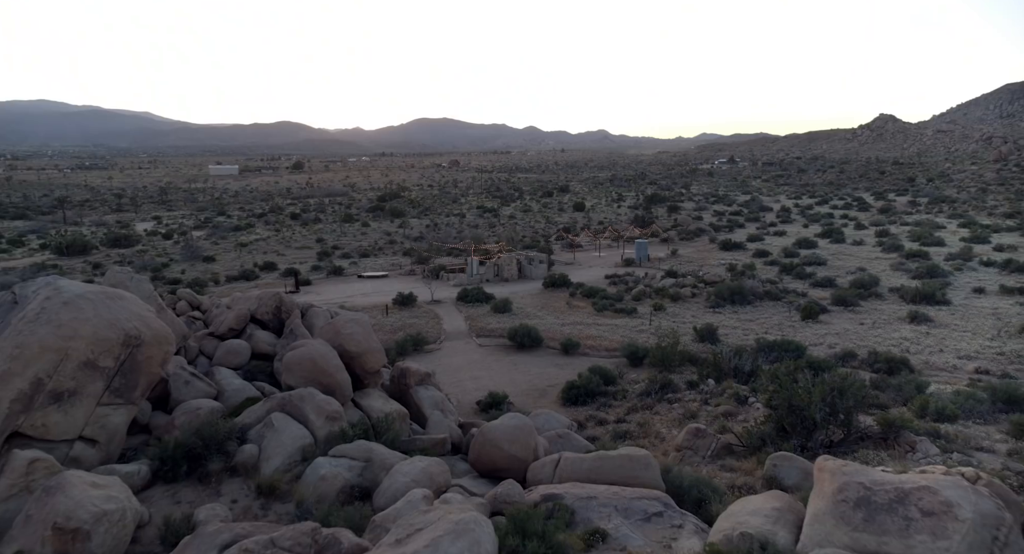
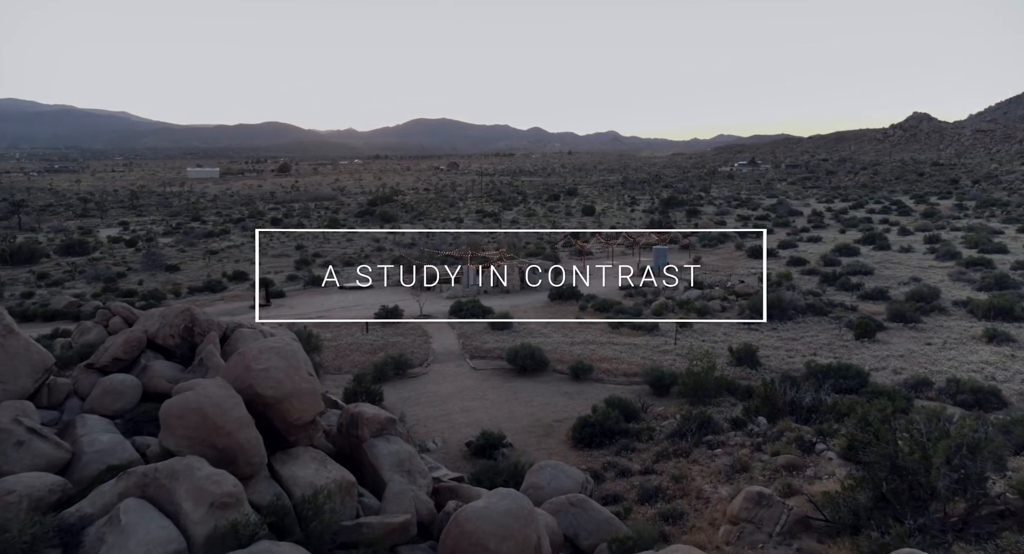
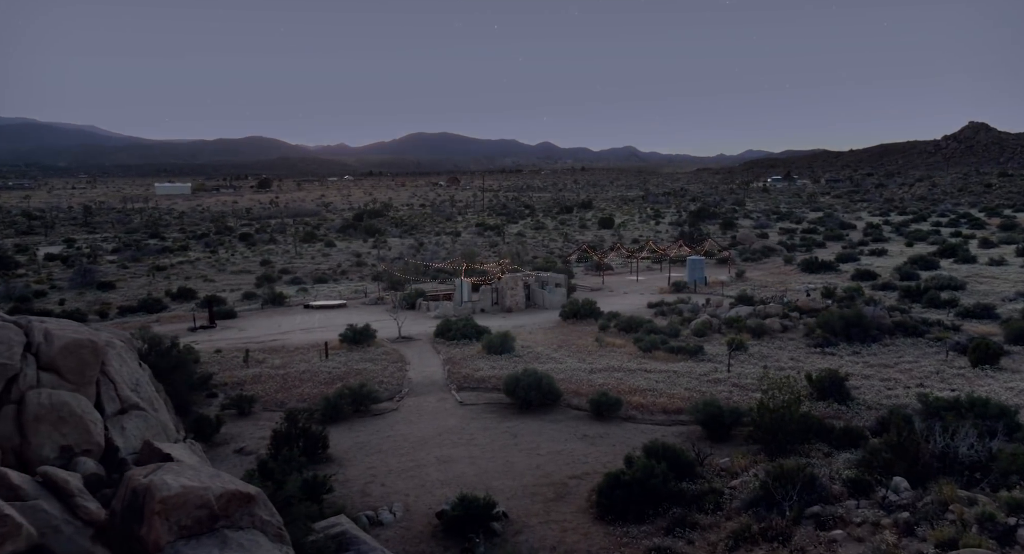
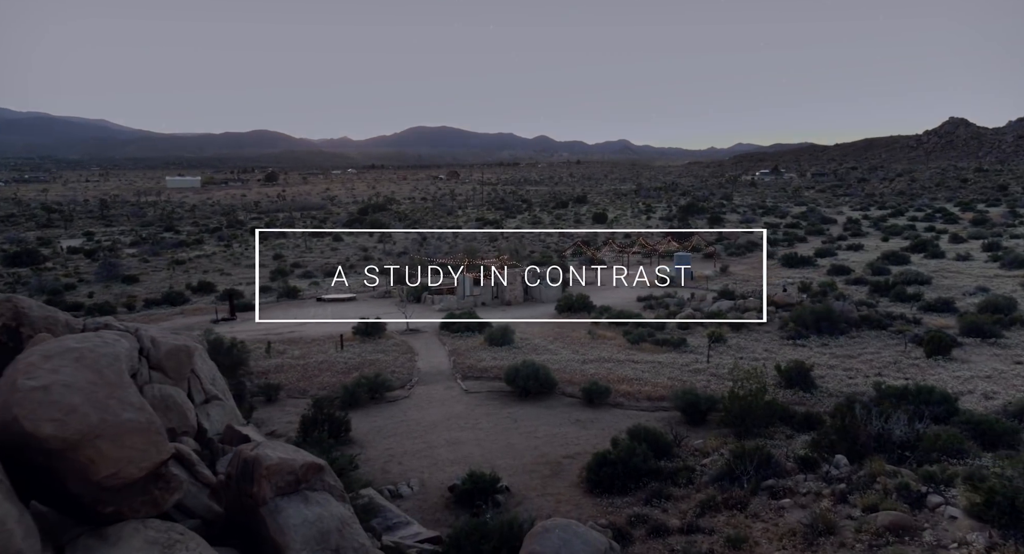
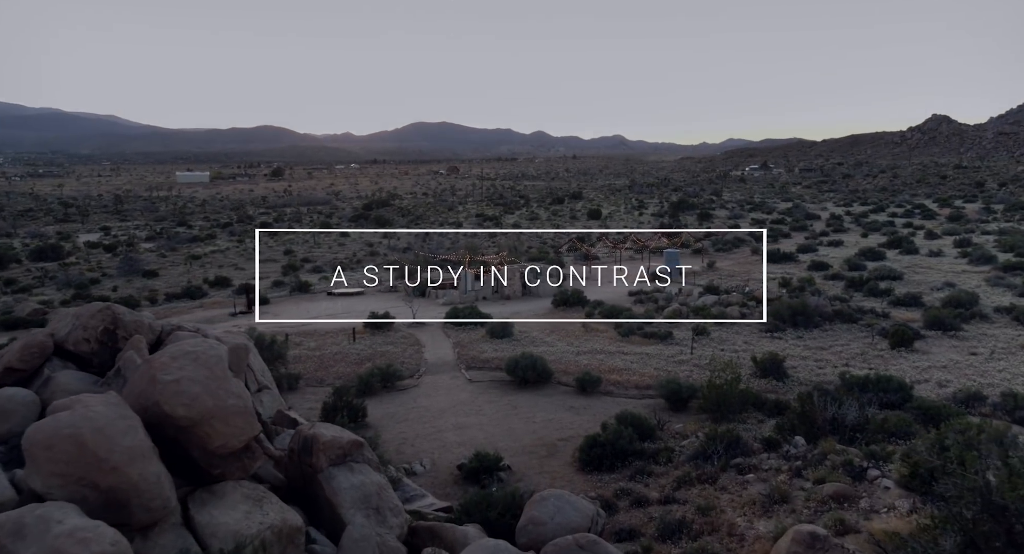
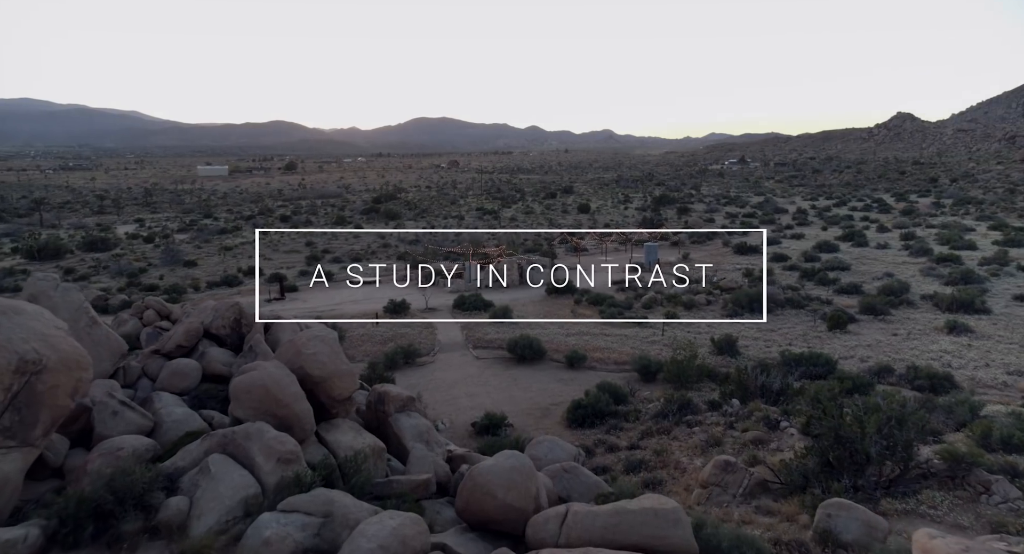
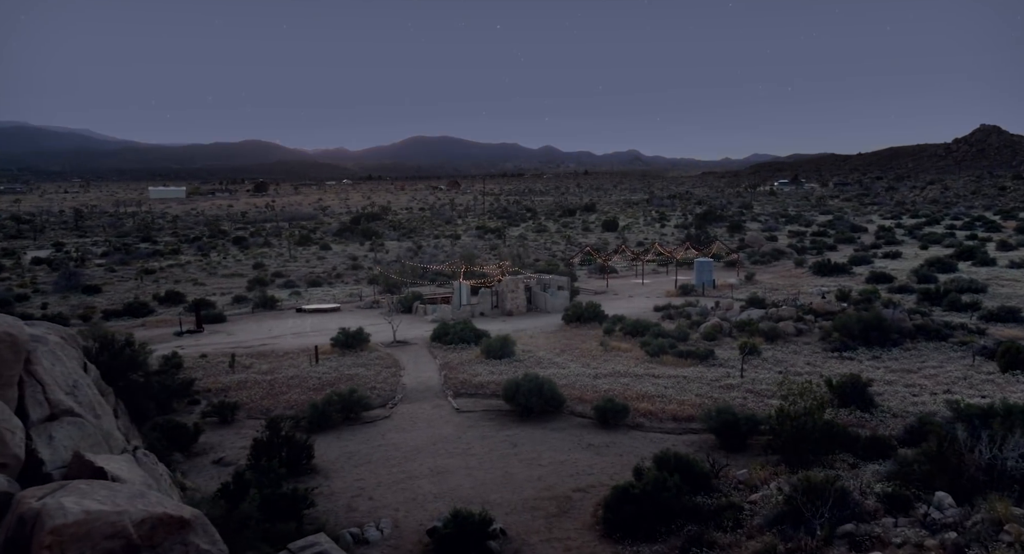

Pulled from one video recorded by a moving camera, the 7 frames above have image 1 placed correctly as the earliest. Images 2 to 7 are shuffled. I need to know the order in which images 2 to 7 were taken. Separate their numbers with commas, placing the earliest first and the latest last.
6, 2, 5, 4, 3, 7
